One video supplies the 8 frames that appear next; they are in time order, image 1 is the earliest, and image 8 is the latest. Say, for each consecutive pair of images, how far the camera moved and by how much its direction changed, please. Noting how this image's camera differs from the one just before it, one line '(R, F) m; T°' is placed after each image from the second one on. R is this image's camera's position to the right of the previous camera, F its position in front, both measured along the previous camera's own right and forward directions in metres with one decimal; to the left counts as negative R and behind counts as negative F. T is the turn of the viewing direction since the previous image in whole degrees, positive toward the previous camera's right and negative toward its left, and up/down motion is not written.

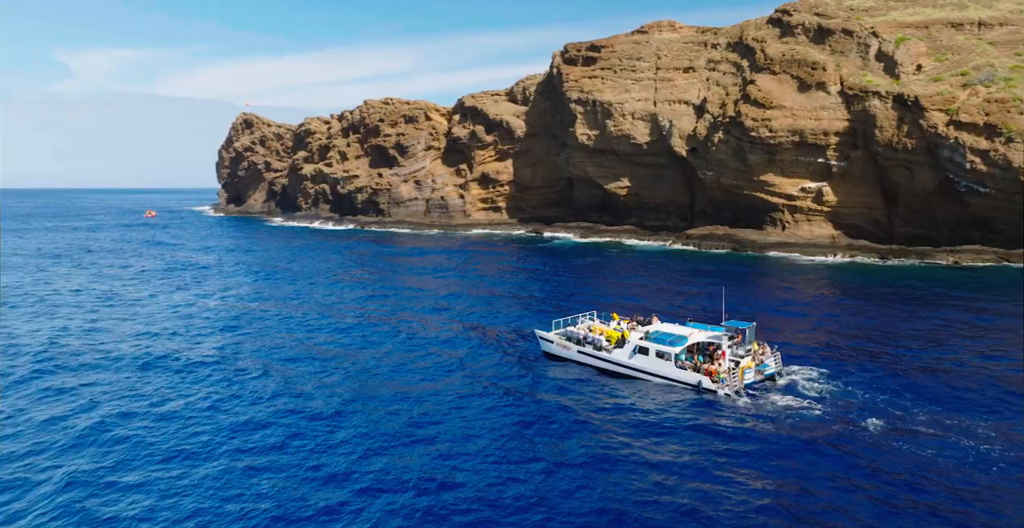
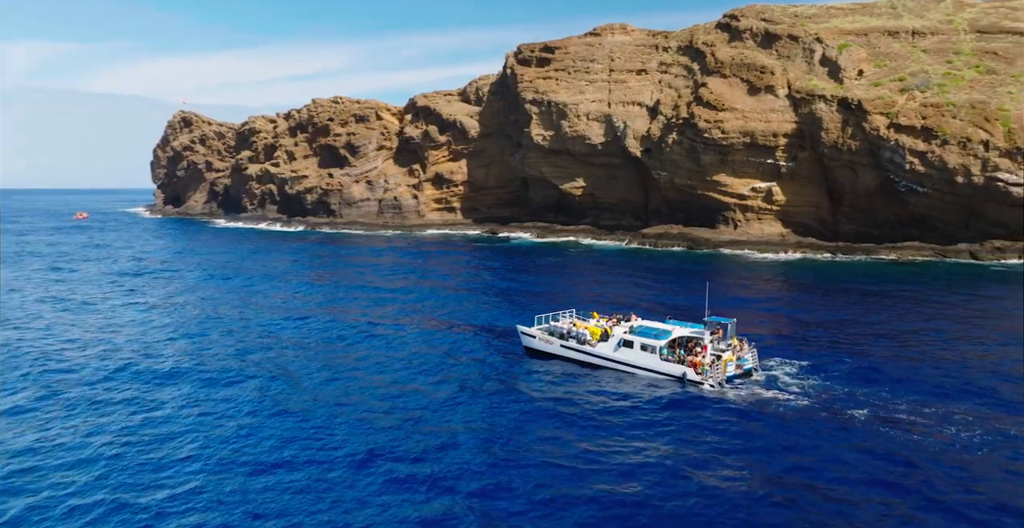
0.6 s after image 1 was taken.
(-2.3, -0.2) m; +5°
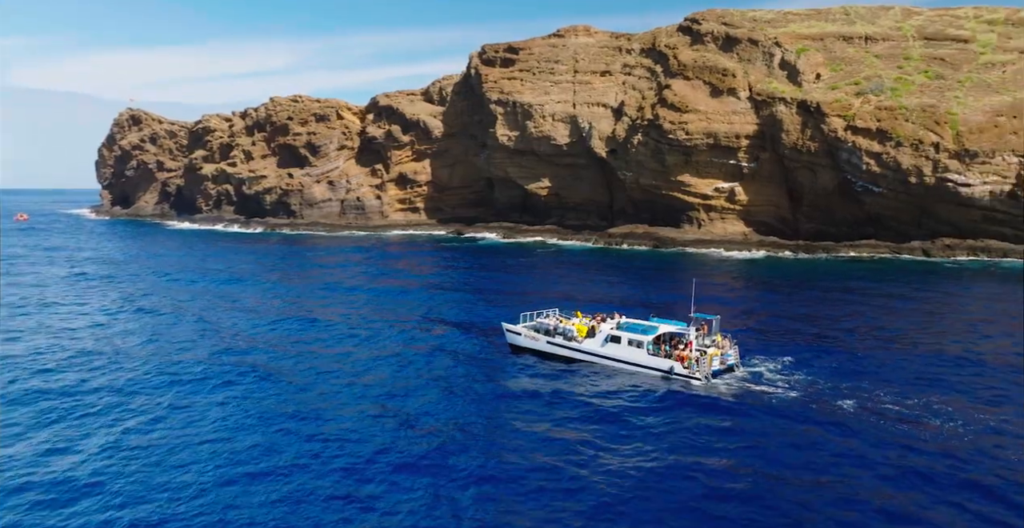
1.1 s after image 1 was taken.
(-1.9, -0.1) m; +4°
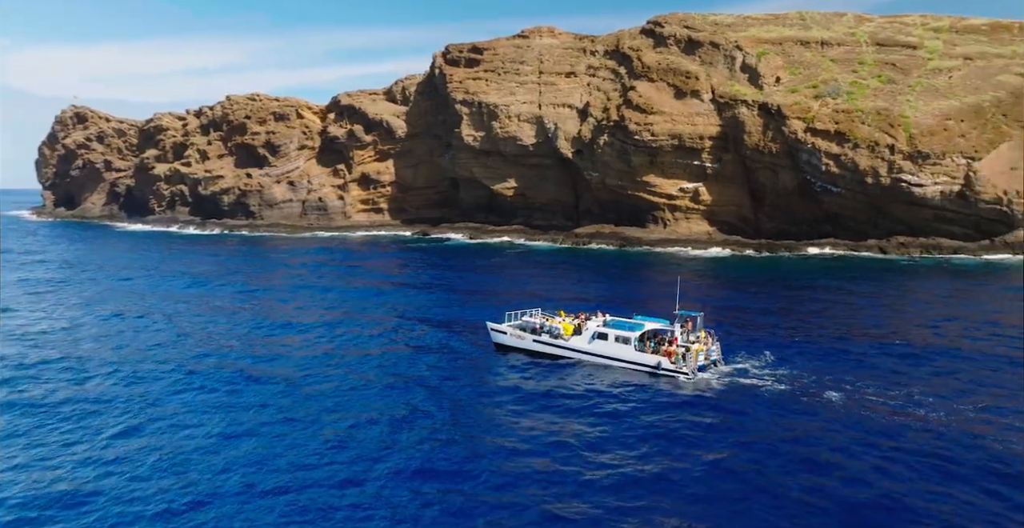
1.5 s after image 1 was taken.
(-2.0, -0.1) m; +4°
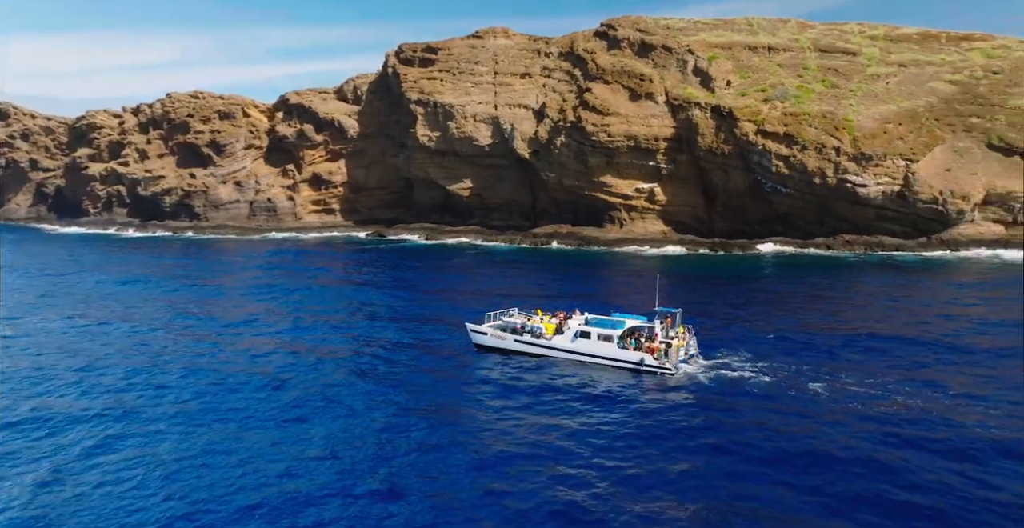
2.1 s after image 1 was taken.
(-2.7, 0.0) m; +5°
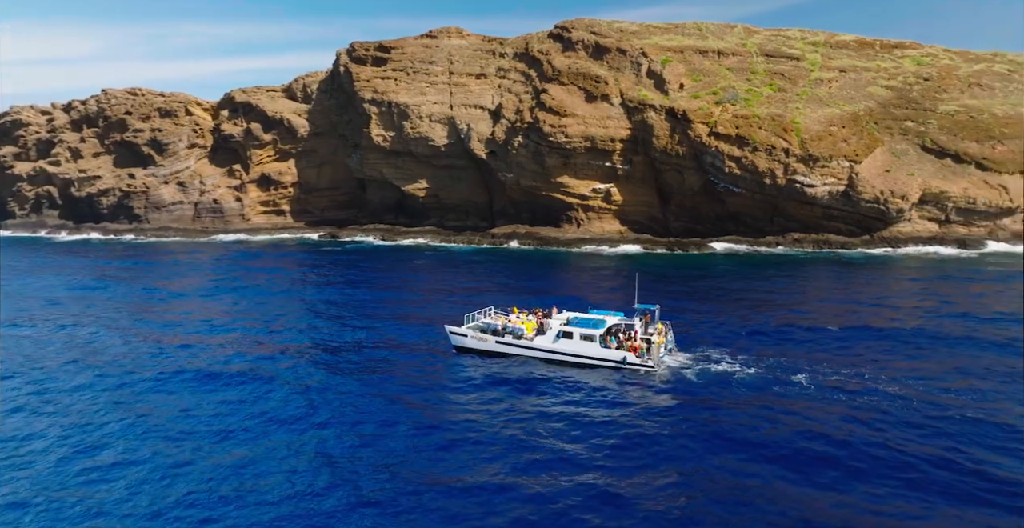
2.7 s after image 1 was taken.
(-2.8, +0.2) m; +5°
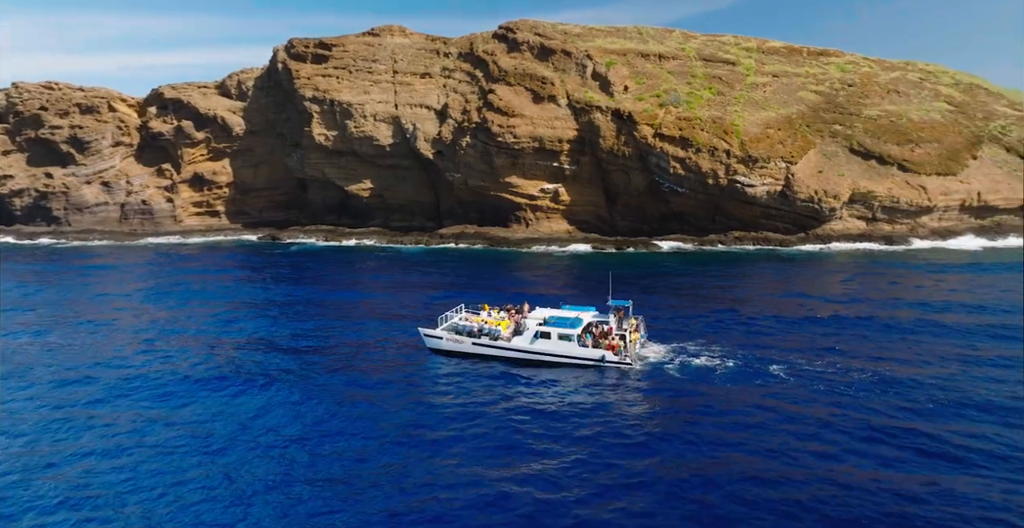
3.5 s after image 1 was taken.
(-3.4, +0.5) m; +7°
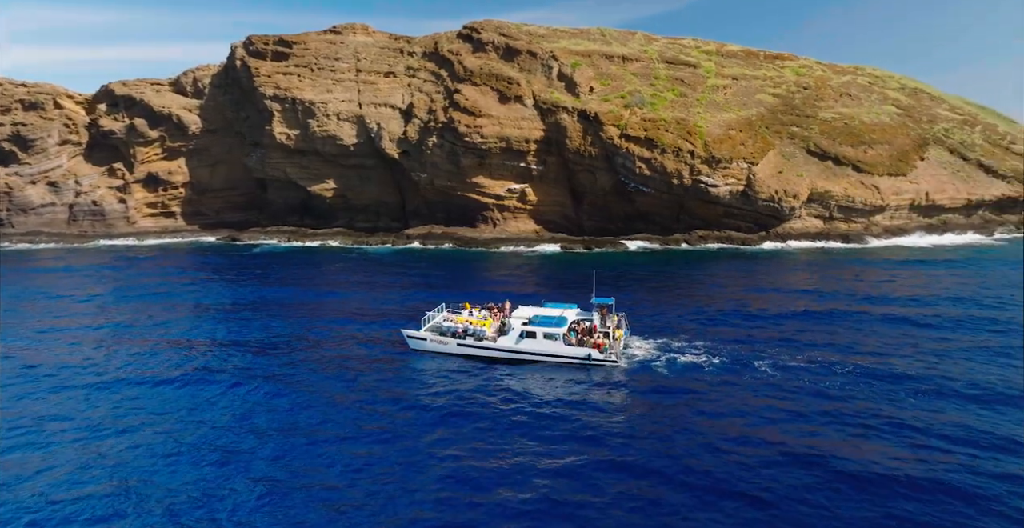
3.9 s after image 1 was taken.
(-2.1, +0.4) m; +4°
